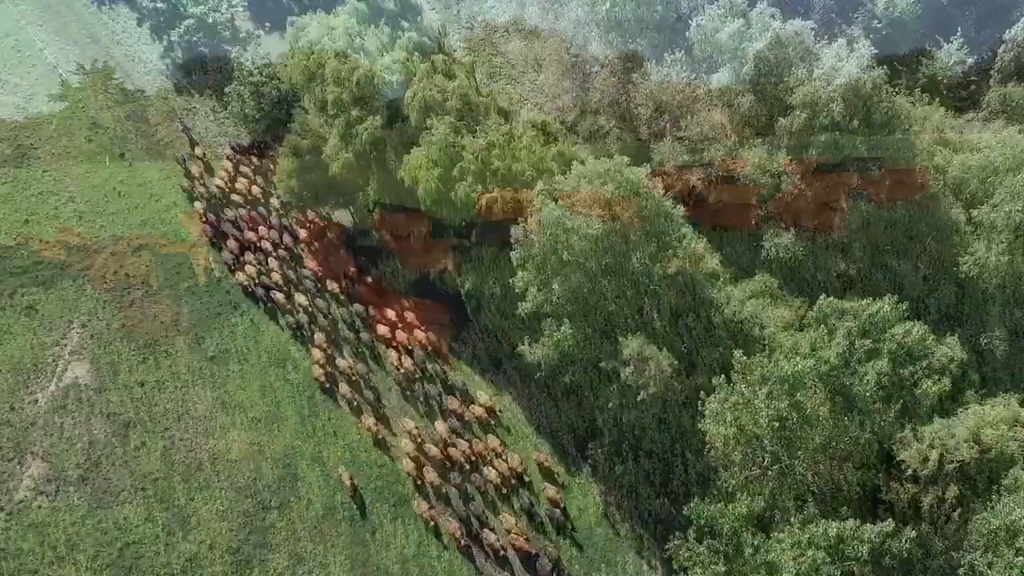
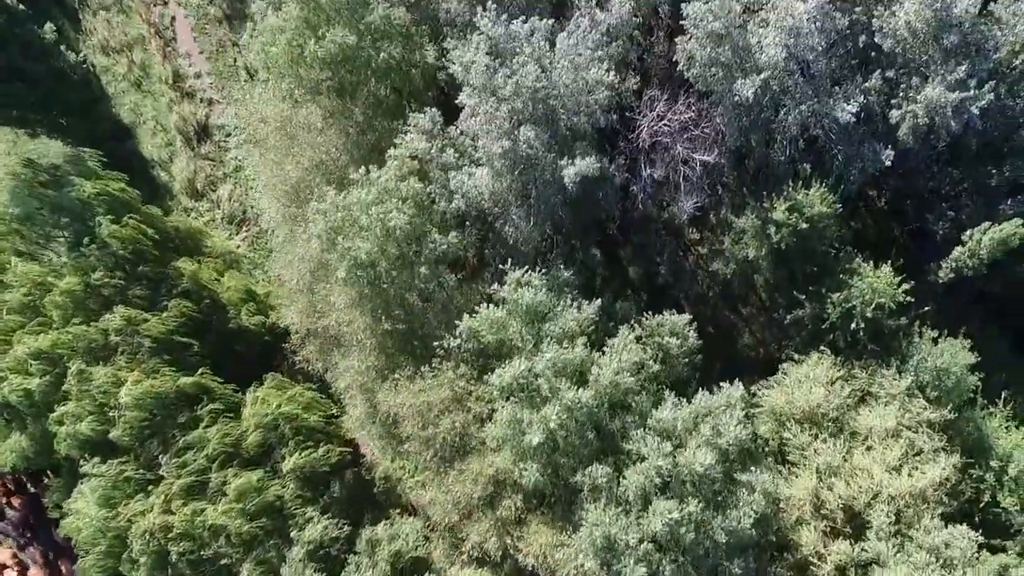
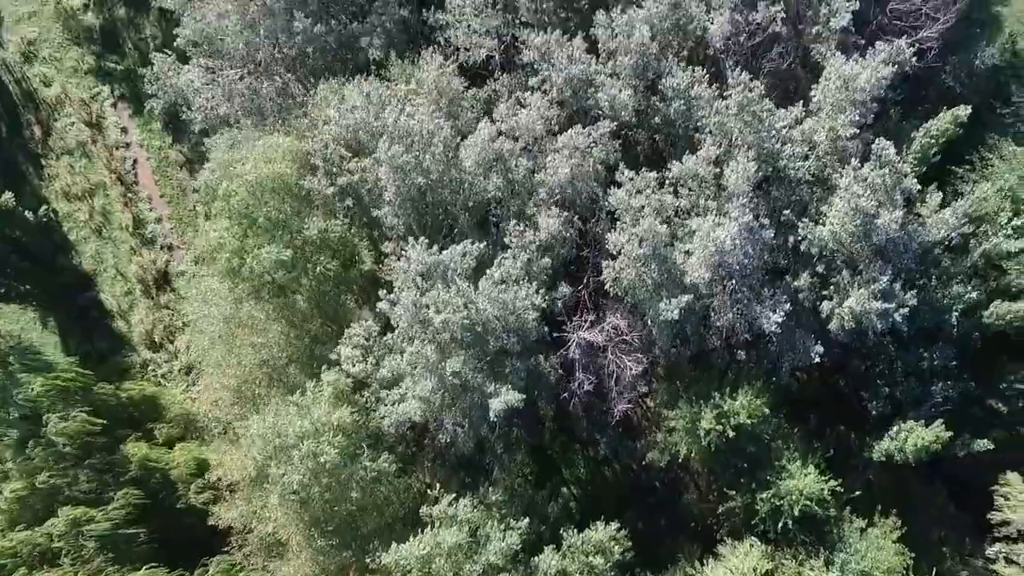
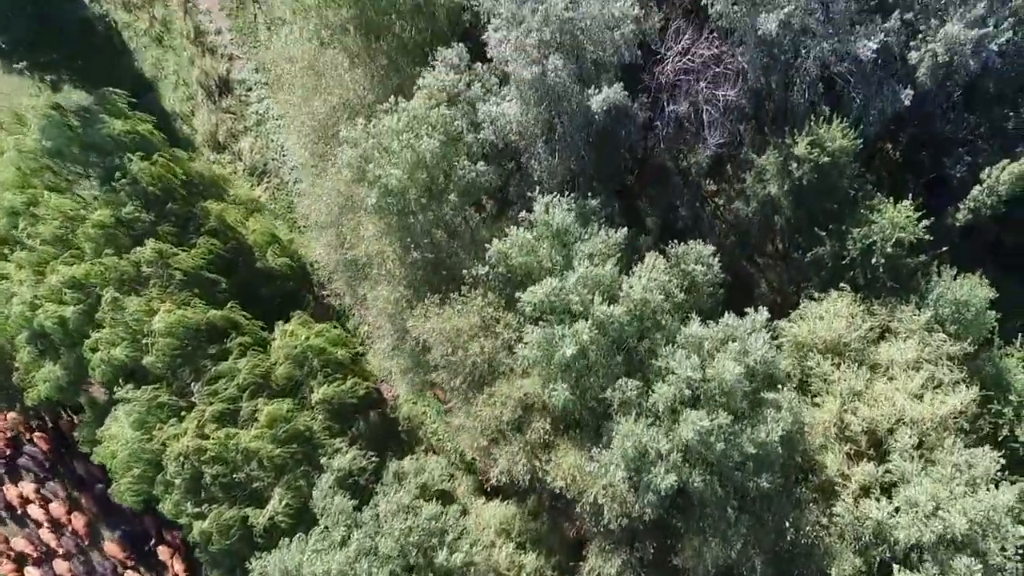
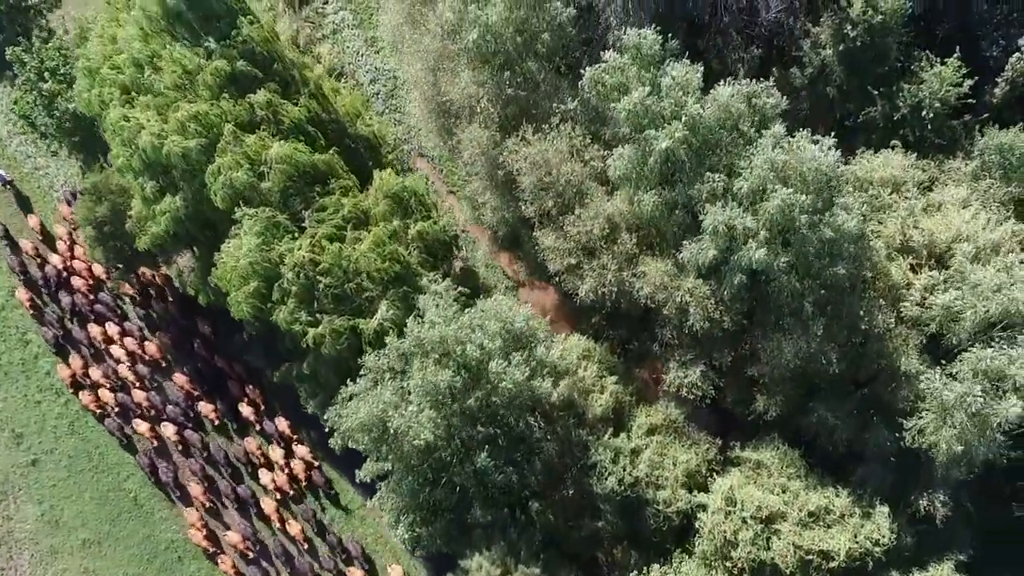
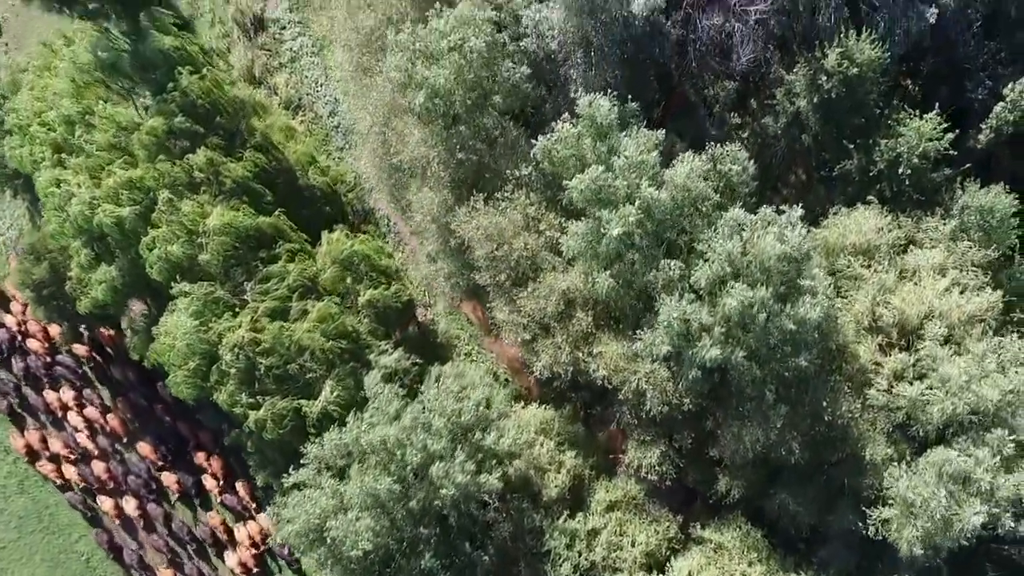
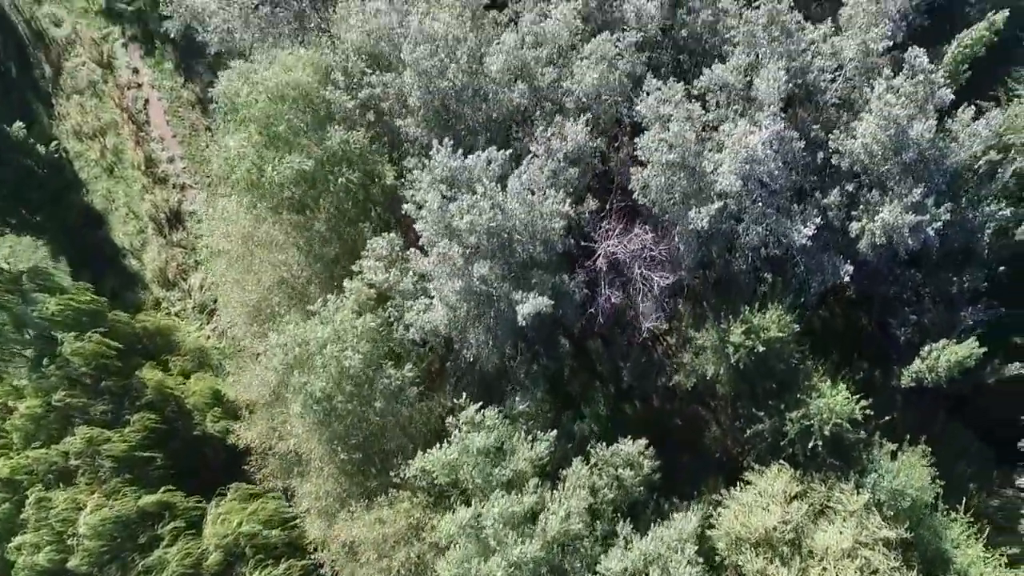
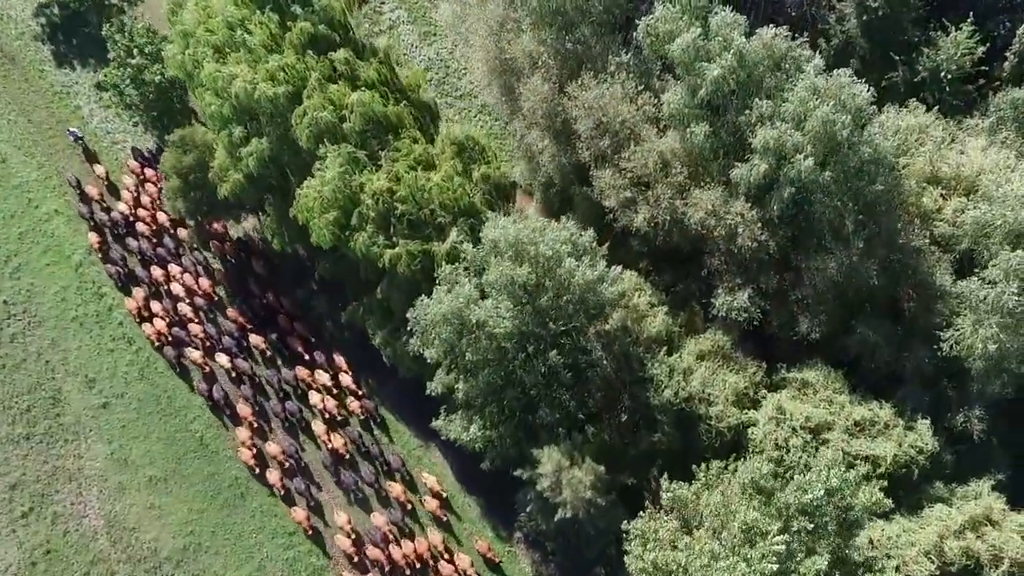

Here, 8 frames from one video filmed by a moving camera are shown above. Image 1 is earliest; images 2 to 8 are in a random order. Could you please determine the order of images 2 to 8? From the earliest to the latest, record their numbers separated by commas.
8, 5, 6, 4, 2, 7, 3
